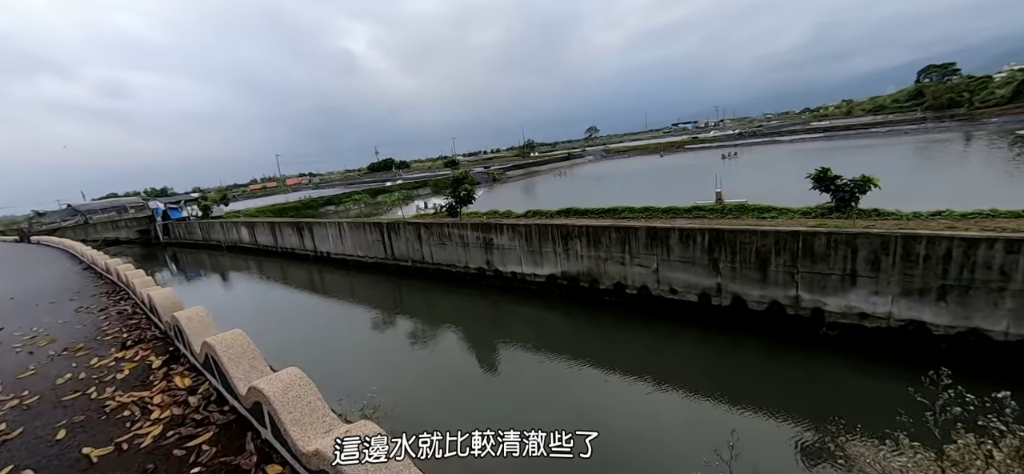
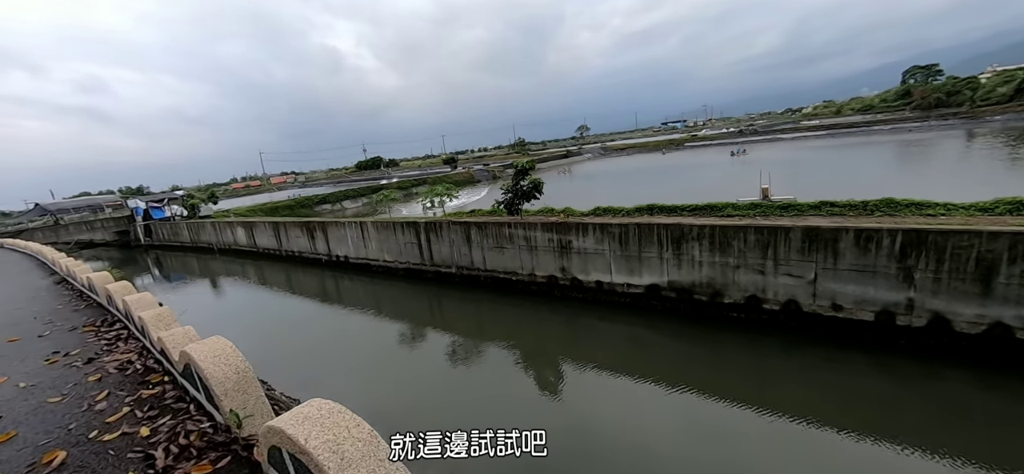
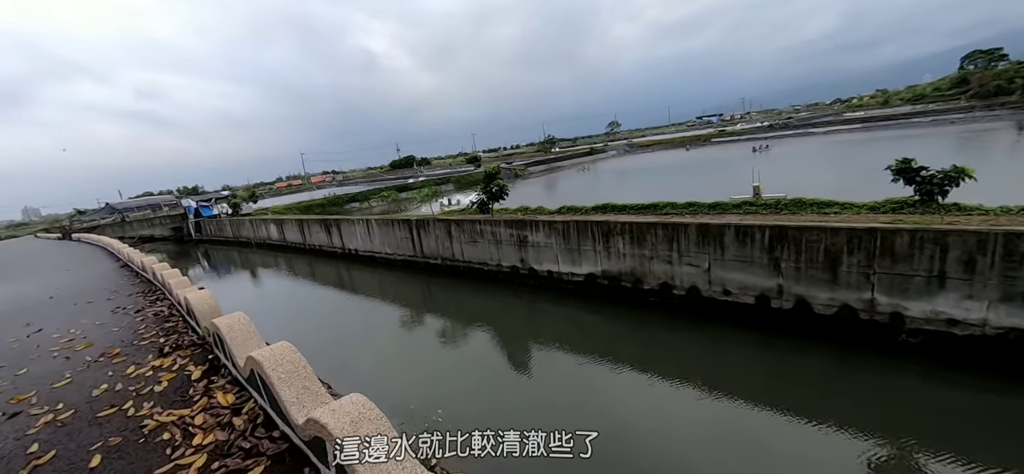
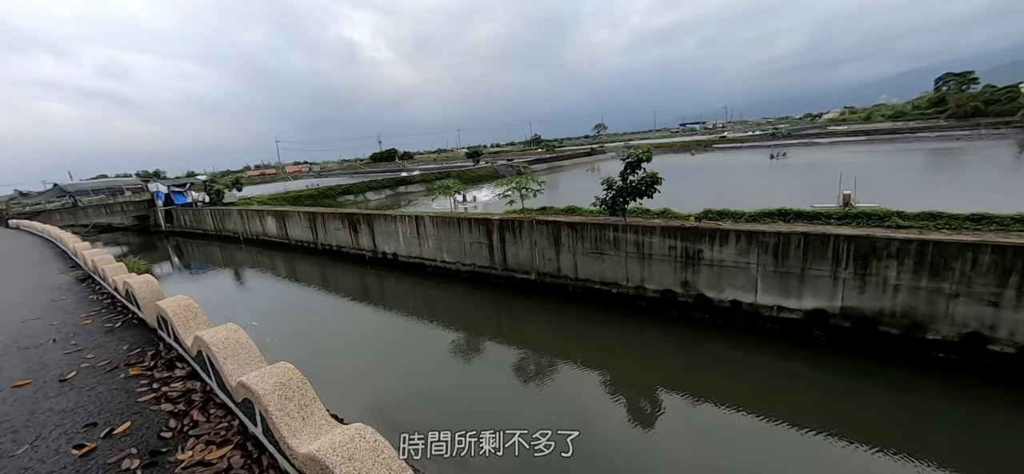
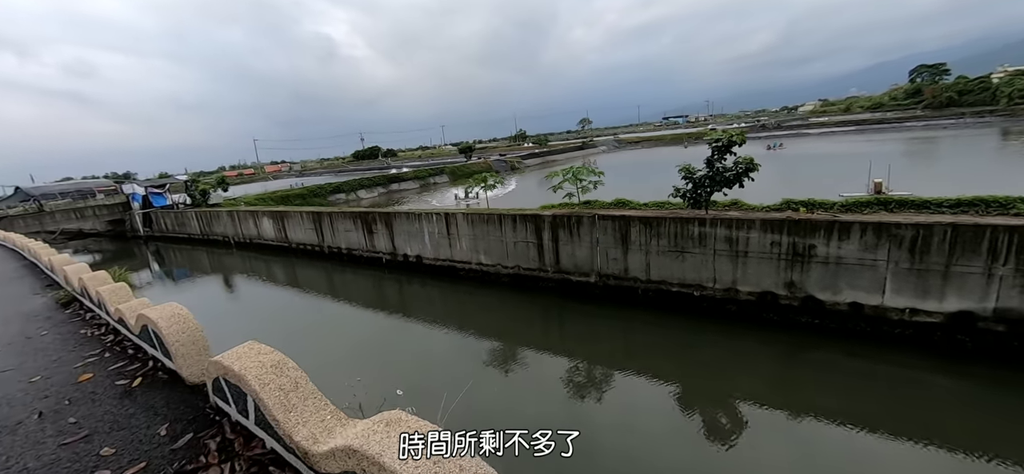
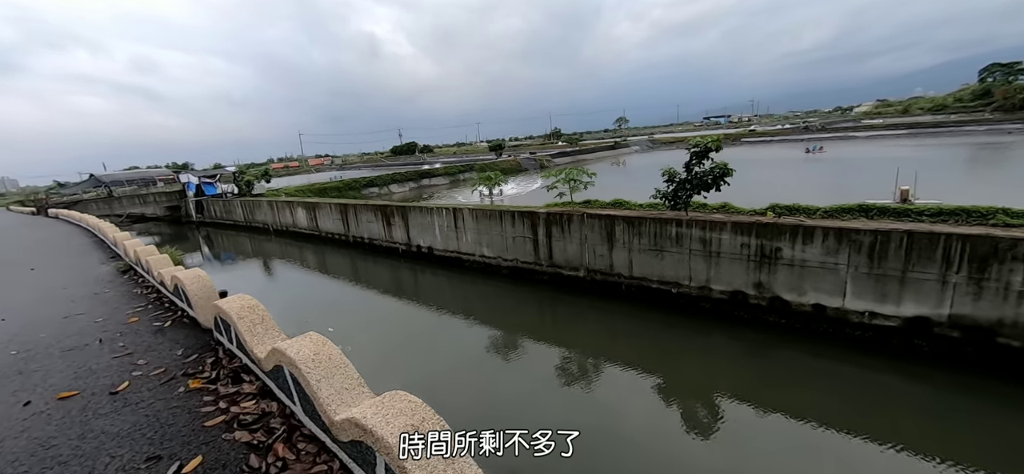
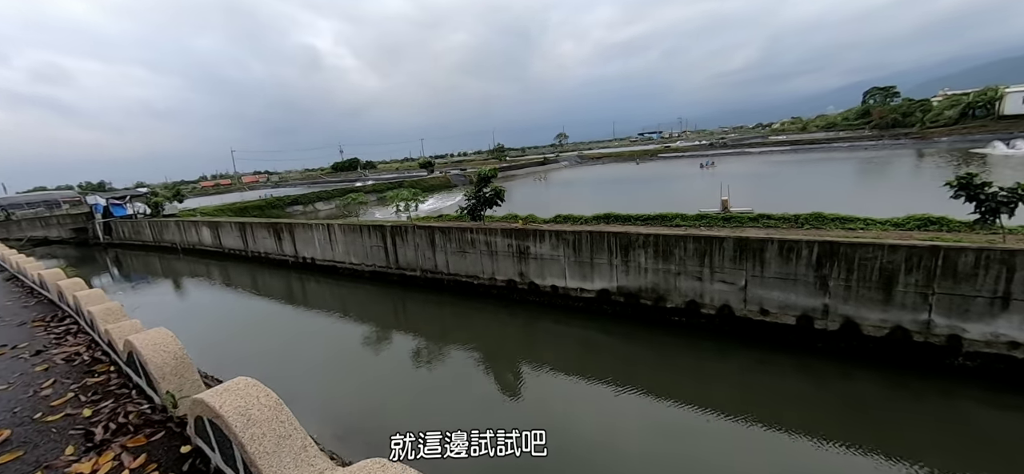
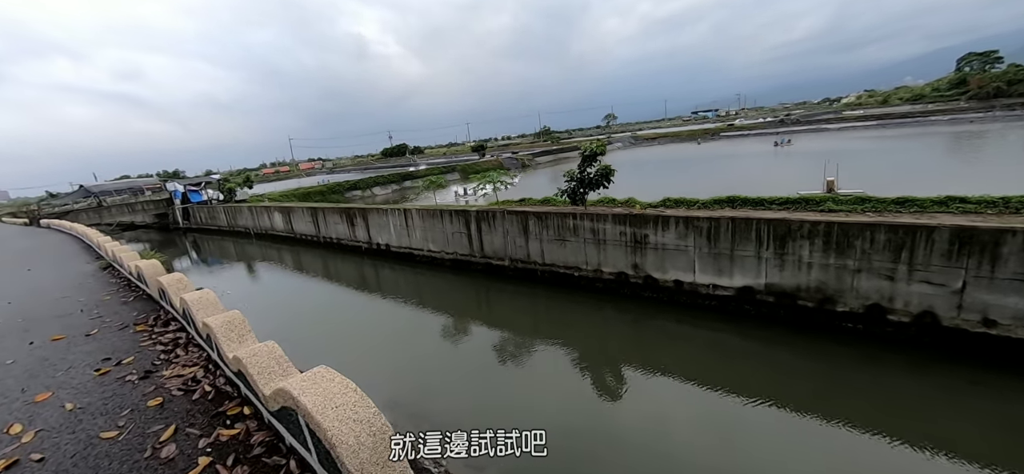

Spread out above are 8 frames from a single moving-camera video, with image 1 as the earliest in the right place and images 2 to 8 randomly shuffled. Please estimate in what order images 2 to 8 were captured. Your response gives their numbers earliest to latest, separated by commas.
3, 7, 2, 8, 4, 6, 5
